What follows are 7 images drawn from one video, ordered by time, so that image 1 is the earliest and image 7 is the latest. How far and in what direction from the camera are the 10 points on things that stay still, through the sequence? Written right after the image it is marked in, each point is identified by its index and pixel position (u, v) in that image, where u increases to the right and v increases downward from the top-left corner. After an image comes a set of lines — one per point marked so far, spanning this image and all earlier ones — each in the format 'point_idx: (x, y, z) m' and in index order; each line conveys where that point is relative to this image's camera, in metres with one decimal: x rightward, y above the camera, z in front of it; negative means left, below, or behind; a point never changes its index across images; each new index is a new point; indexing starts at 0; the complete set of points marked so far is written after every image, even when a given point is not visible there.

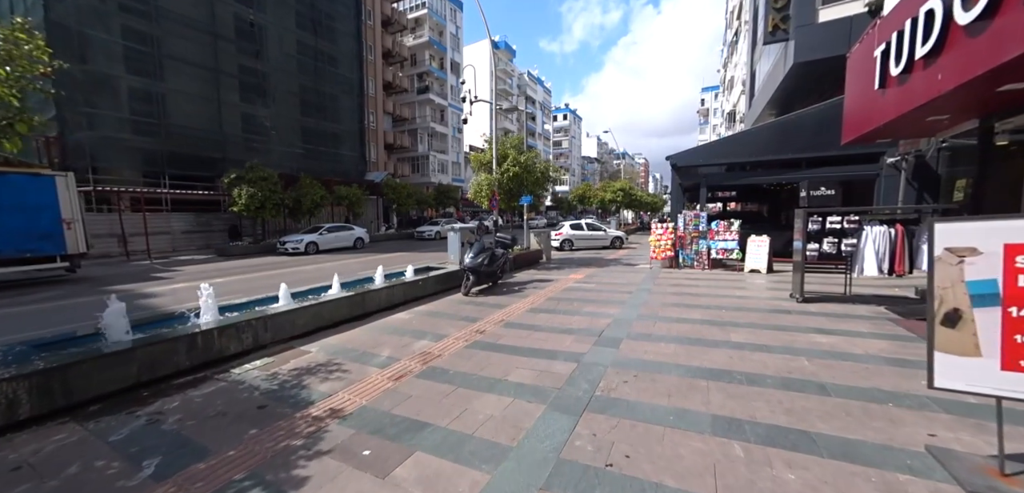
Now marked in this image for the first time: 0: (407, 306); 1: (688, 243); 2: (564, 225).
0: (-1.9, -1.1, +7.4) m
1: (+5.3, +0.1, +11.7) m
2: (+2.5, +1.0, +19.4) m
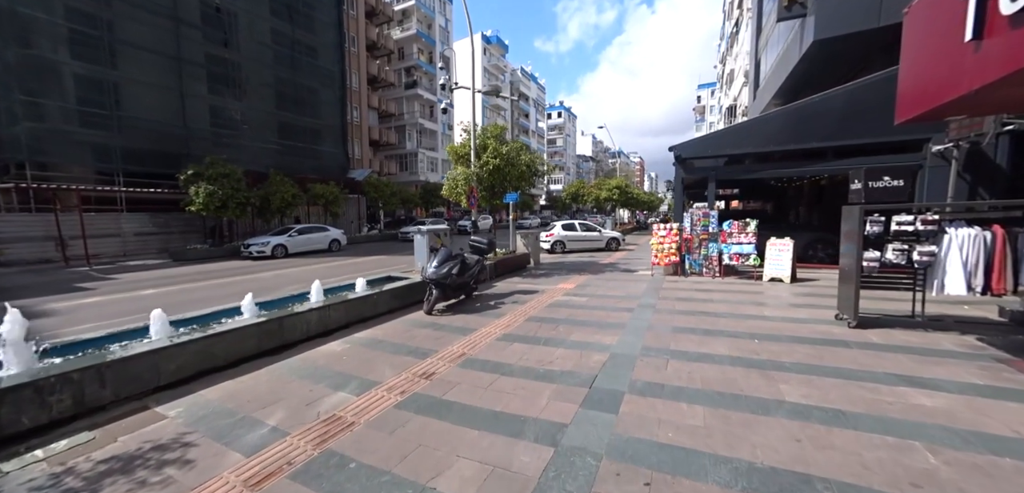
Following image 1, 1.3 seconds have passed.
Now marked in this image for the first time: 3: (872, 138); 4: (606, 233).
0: (-2.4, -1.2, +5.8) m
1: (+4.8, 0.0, +10.2) m
2: (+1.9, +0.9, +17.8) m
3: (+9.2, +2.8, +10.0) m
4: (+4.3, +0.6, +18.2) m
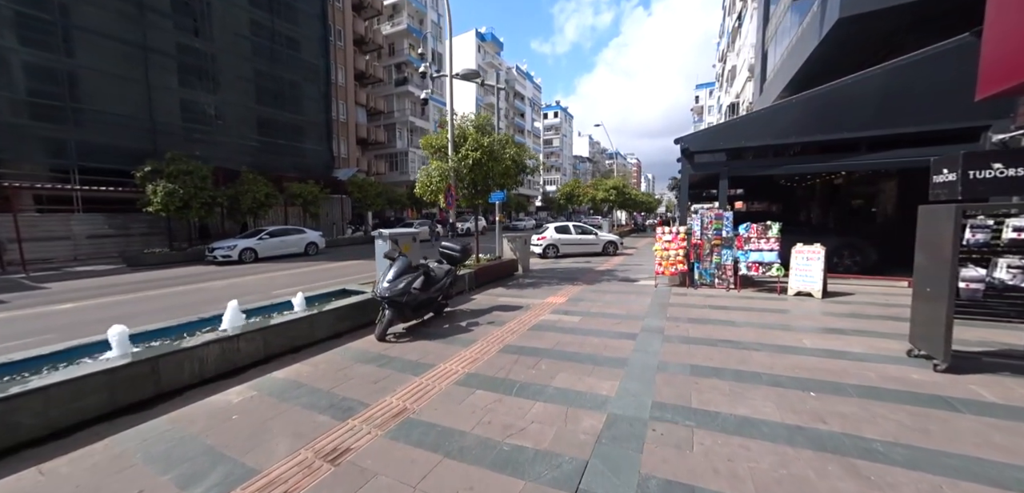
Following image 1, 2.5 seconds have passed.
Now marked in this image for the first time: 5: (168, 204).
0: (-2.8, -1.3, +4.4) m
1: (+4.4, -0.2, +8.9) m
2: (+1.5, +0.8, +16.5) m
3: (+8.8, +2.7, +8.7) m
4: (+3.8, +0.5, +16.9) m
5: (-12.7, +1.6, +14.6) m
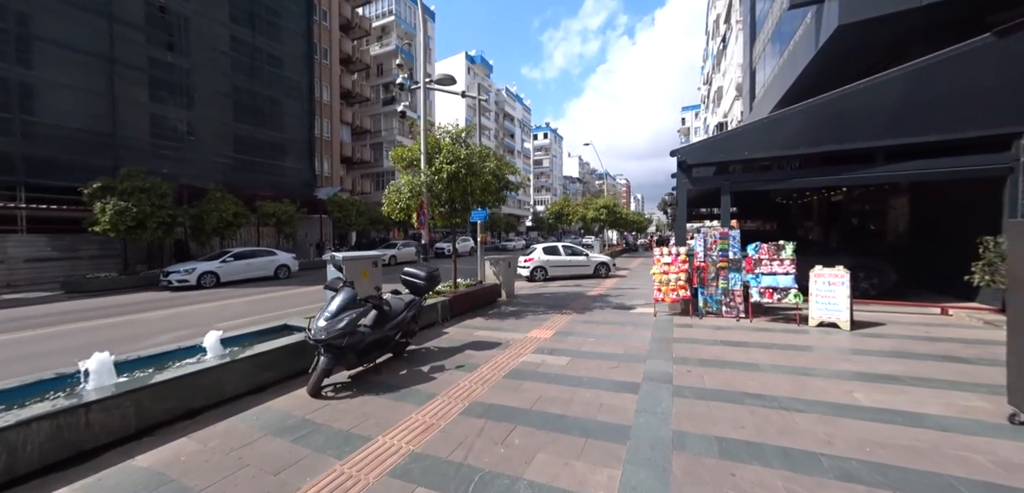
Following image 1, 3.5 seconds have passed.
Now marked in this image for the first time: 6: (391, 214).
0: (-3.1, -1.6, +3.2) m
1: (+3.9, -0.6, +7.8) m
2: (+0.9, -0.1, +15.4) m
3: (+8.4, +2.3, +7.9) m
4: (+3.3, -0.4, +15.9) m
5: (-13.2, +0.8, +13.3) m
6: (-2.7, +0.7, +9.1) m
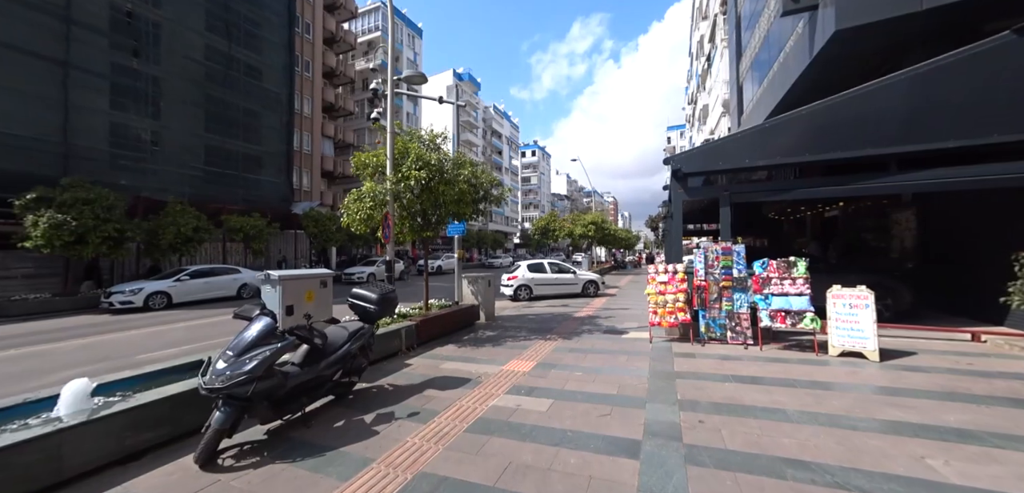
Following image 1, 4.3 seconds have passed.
0: (-3.4, -1.7, +2.0) m
1: (+3.5, -0.9, +6.9) m
2: (+0.3, -0.7, +14.4) m
3: (+8.0, +1.9, +7.2) m
4: (+2.6, -1.0, +14.9) m
5: (-13.8, +0.3, +11.9) m
6: (-3.2, +0.4, +8.1) m
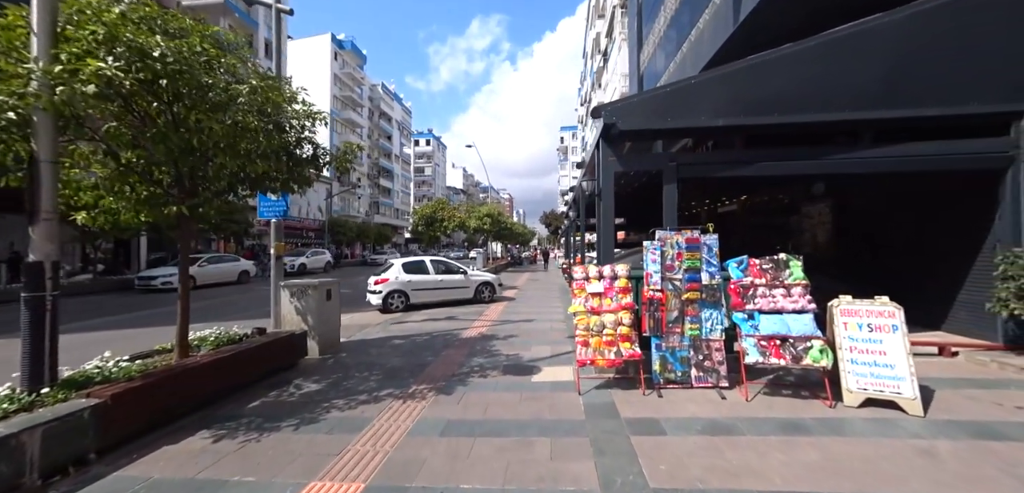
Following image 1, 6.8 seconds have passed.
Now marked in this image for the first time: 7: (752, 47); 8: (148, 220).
0: (-3.6, -1.6, -2.1) m
1: (+1.8, -0.8, +4.4) m
2: (-3.2, -0.5, +10.9) m
3: (+6.0, +2.0, +5.8) m
4: (-1.1, -0.8, +11.9) m
5: (-16.2, +0.5, +4.8) m
6: (-4.9, +0.6, +3.8) m
7: (+6.1, +5.0, +10.1) m
8: (-4.1, +0.3, +4.7) m
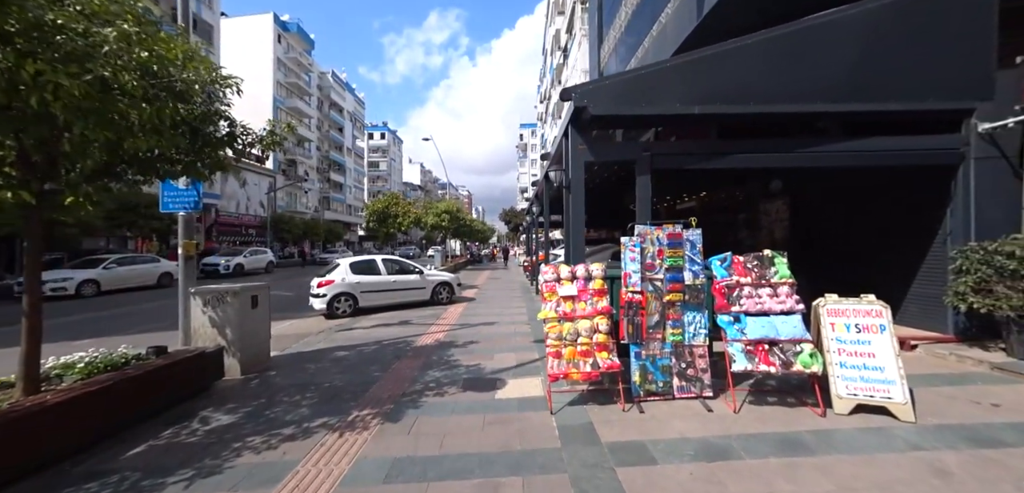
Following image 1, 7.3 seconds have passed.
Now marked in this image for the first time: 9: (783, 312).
0: (-3.3, -1.6, -3.0) m
1: (+1.4, -0.8, +3.9) m
2: (-4.2, -0.4, +9.8) m
3: (+5.5, +2.1, +5.8) m
4: (-2.2, -0.8, +11.1) m
5: (-16.5, +0.4, +2.5) m
6: (-5.2, +0.5, +2.6) m
7: (+5.1, +5.1, +10.0) m
8: (-4.4, +0.3, +3.6) m
9: (+2.6, -0.6, +3.7) m
